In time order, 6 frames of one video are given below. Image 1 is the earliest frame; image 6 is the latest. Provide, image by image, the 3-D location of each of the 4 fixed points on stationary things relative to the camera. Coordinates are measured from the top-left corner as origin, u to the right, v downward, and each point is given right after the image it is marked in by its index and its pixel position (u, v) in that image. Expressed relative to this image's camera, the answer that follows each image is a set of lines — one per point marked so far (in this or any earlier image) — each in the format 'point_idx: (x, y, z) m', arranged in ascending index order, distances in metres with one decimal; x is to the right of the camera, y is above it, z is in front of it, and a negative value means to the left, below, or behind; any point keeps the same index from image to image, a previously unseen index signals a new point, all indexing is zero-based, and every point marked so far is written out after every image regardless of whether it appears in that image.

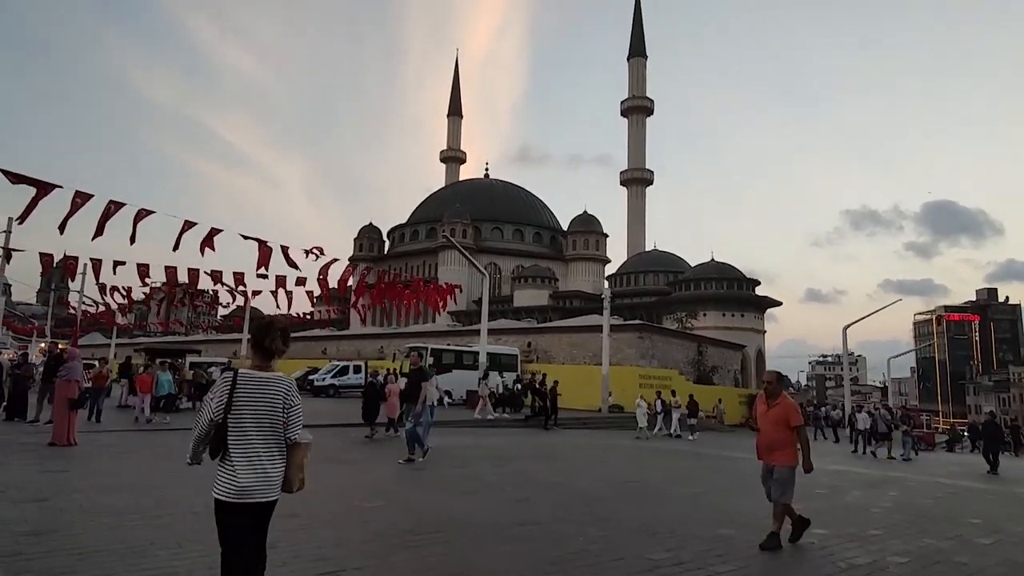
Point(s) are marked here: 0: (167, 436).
0: (-5.7, -2.5, +11.7) m
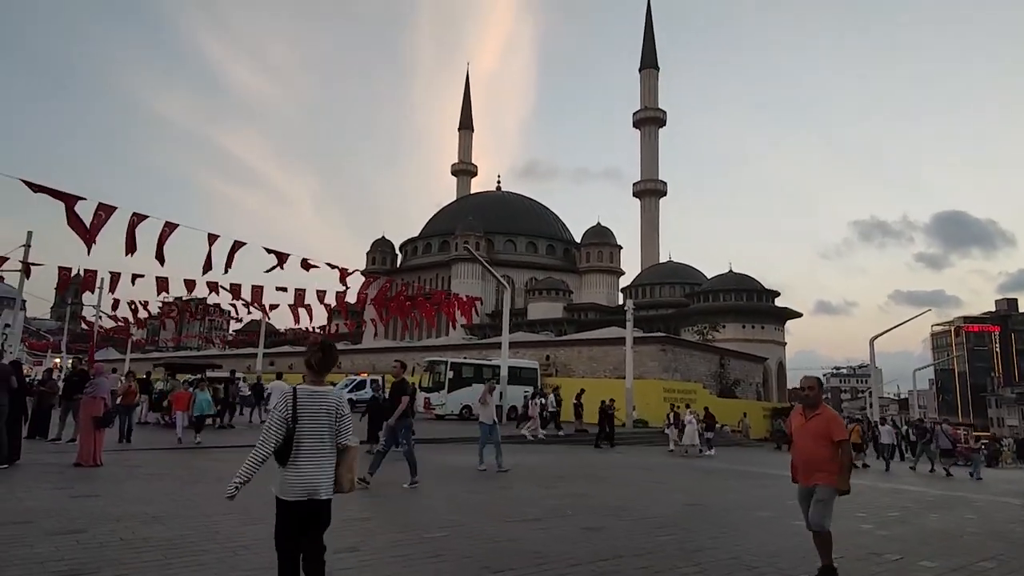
0: (-5.0, -2.7, +11.2) m
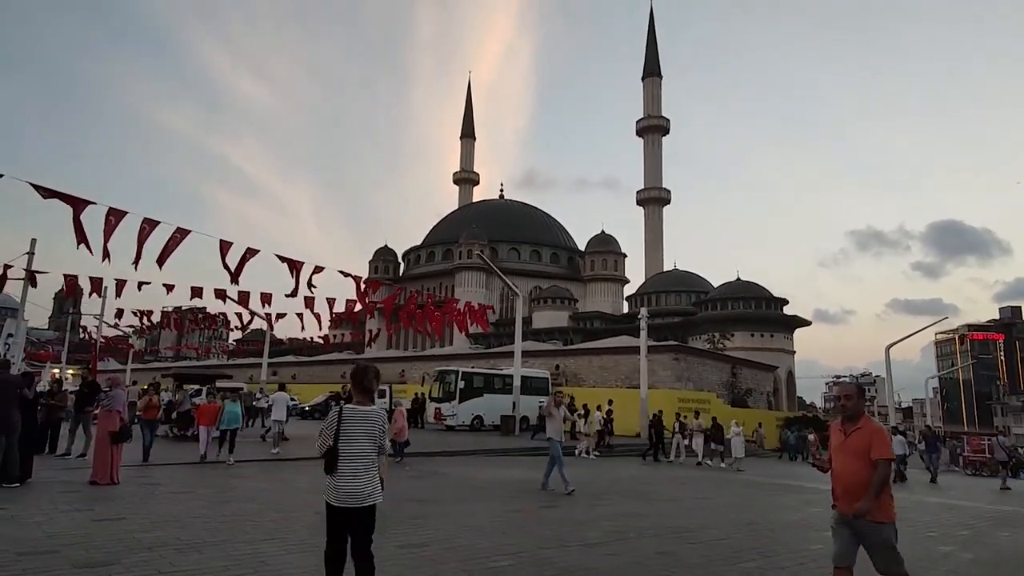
0: (-4.4, -2.8, +10.6) m
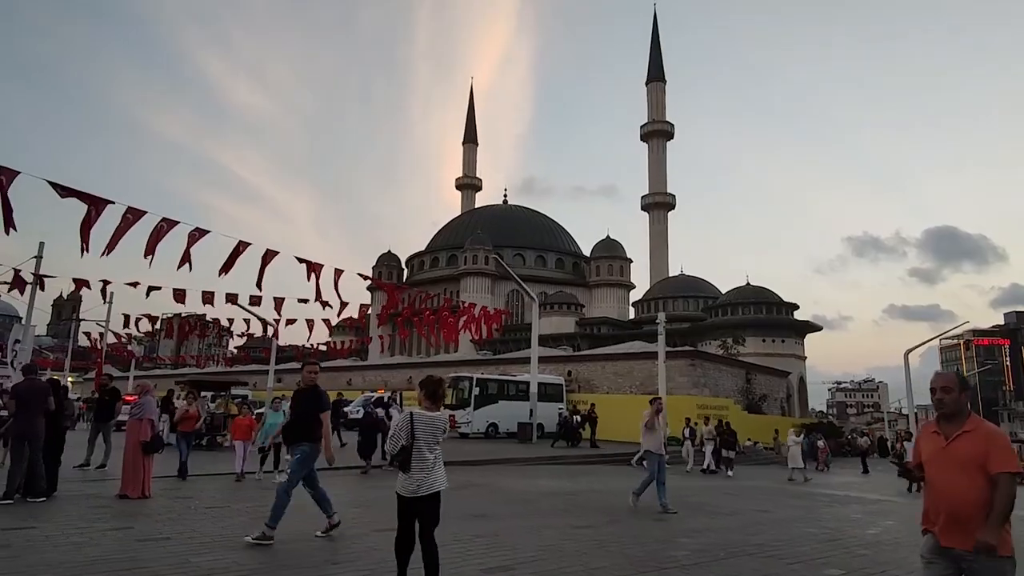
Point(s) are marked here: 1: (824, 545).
0: (-3.6, -2.8, +9.9) m
1: (+3.4, -2.8, +7.7) m
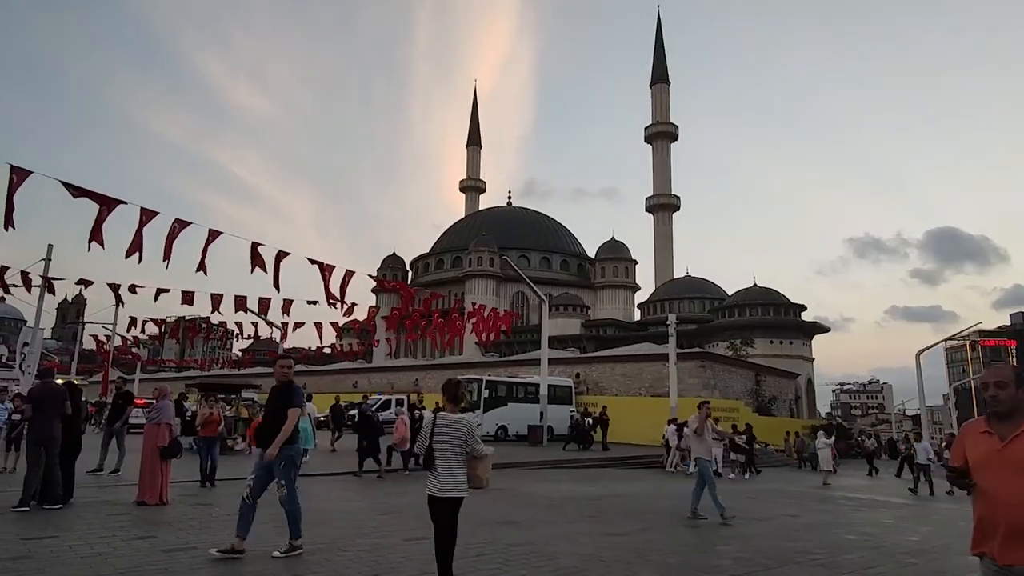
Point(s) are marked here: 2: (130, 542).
0: (-3.3, -2.8, +9.7) m
1: (+3.7, -2.8, +7.4) m
2: (-3.5, -2.3, +6.3) m
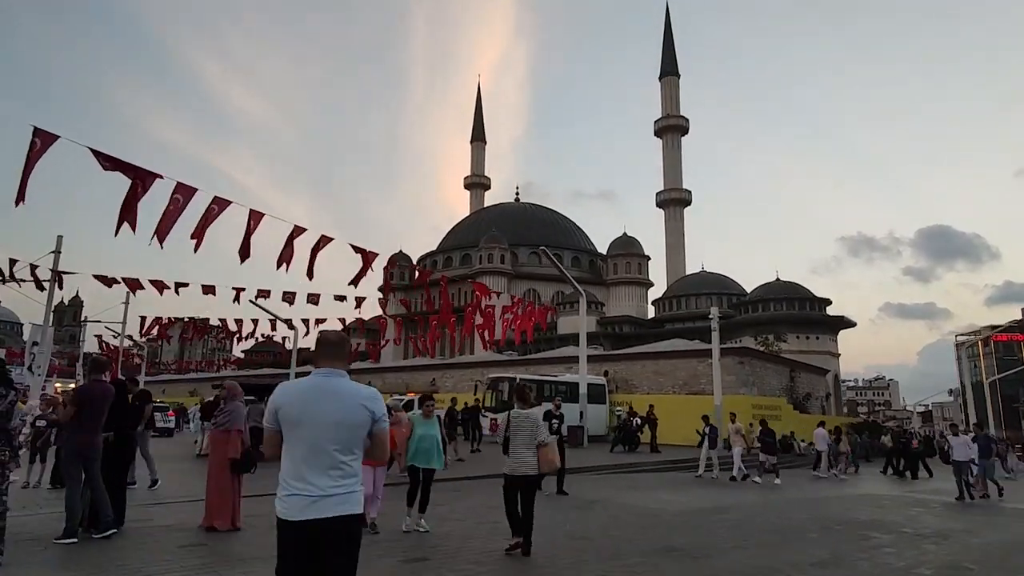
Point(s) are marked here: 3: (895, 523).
0: (-1.7, -2.5, +8.0) m
1: (+5.3, -2.5, +5.8) m
2: (-1.9, -2.0, +4.6) m
3: (+5.4, -3.2, +9.4) m
